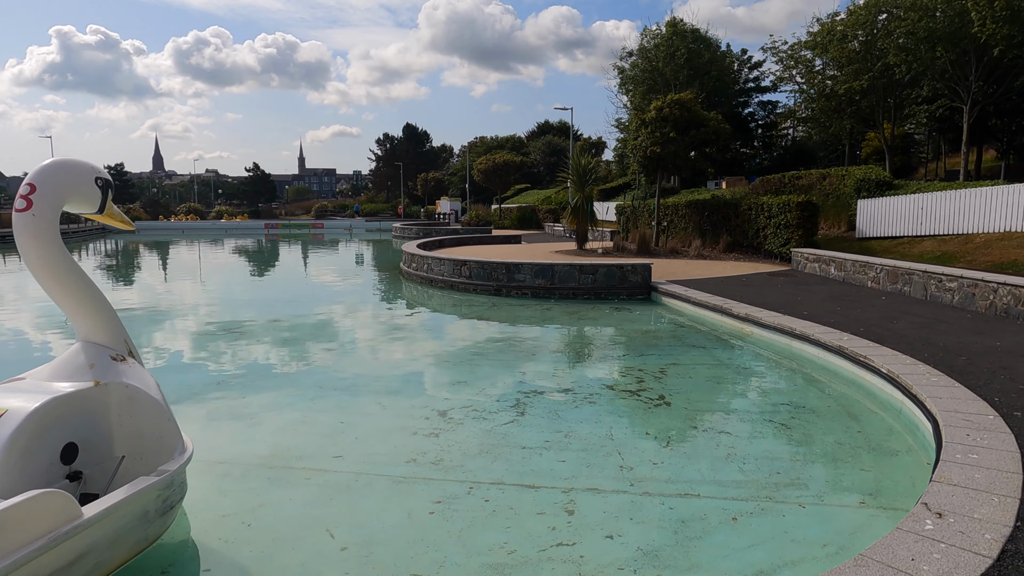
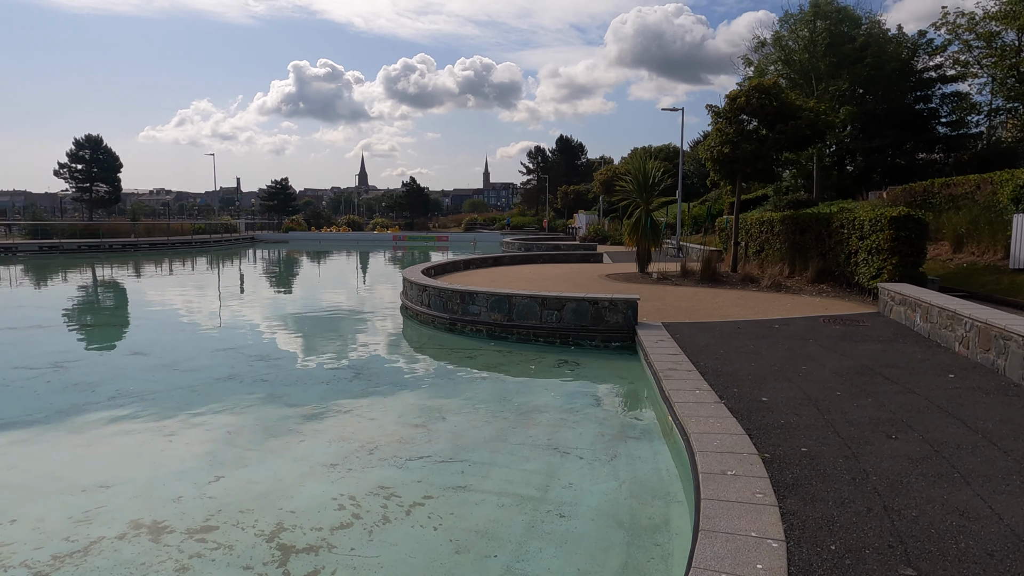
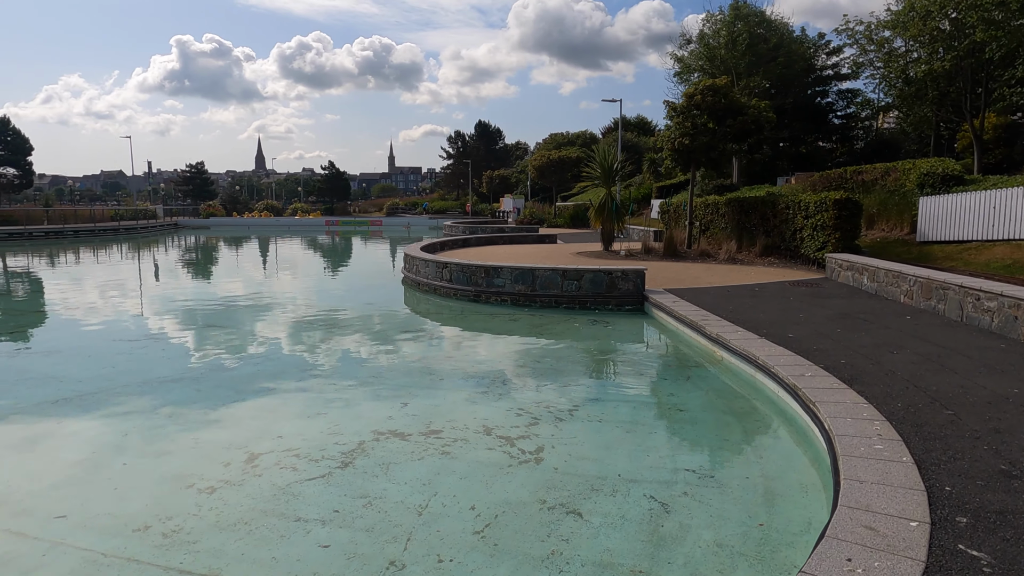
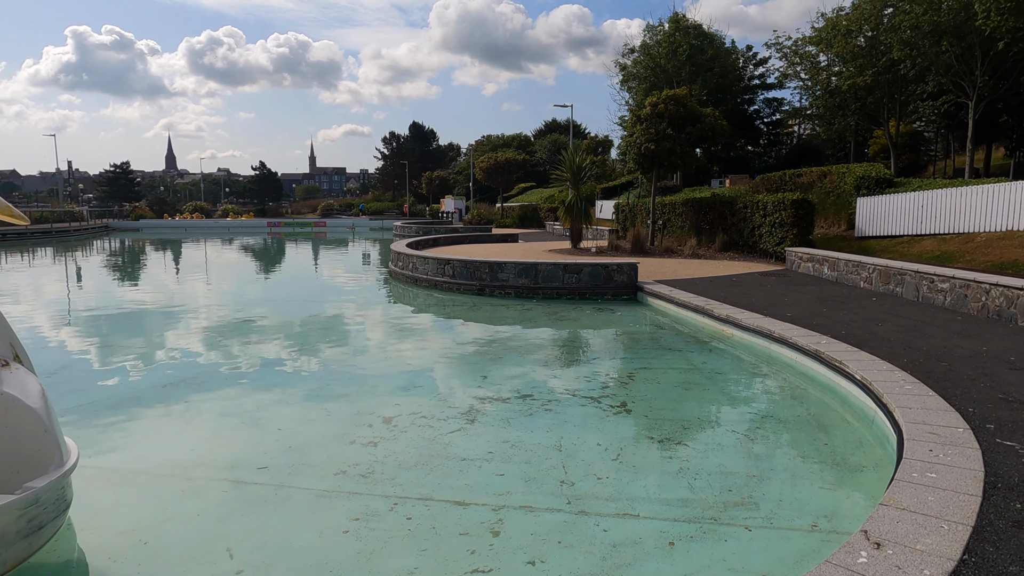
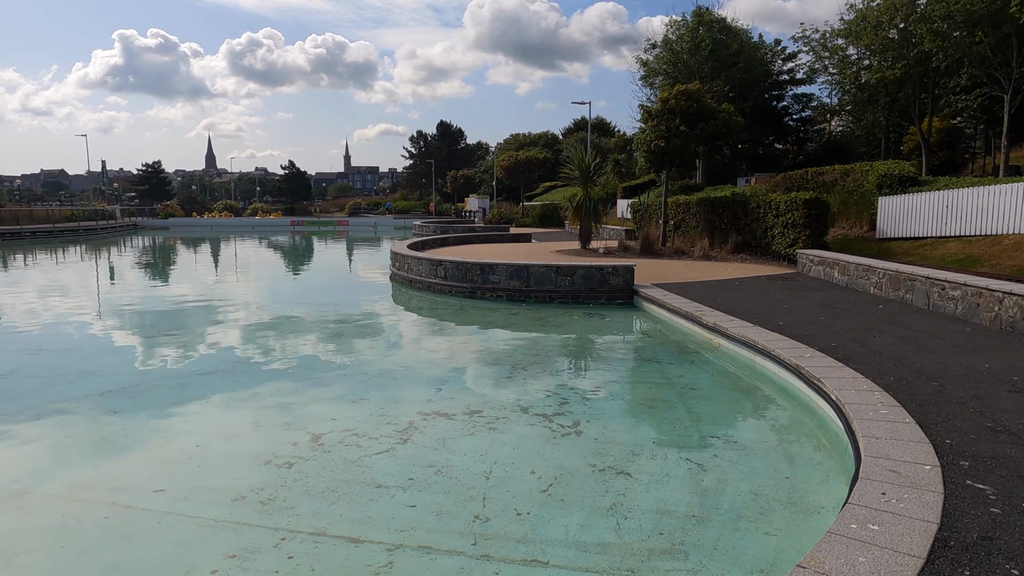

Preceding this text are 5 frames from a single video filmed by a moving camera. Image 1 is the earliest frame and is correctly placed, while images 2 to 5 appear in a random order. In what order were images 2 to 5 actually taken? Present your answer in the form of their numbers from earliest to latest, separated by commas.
4, 5, 3, 2
